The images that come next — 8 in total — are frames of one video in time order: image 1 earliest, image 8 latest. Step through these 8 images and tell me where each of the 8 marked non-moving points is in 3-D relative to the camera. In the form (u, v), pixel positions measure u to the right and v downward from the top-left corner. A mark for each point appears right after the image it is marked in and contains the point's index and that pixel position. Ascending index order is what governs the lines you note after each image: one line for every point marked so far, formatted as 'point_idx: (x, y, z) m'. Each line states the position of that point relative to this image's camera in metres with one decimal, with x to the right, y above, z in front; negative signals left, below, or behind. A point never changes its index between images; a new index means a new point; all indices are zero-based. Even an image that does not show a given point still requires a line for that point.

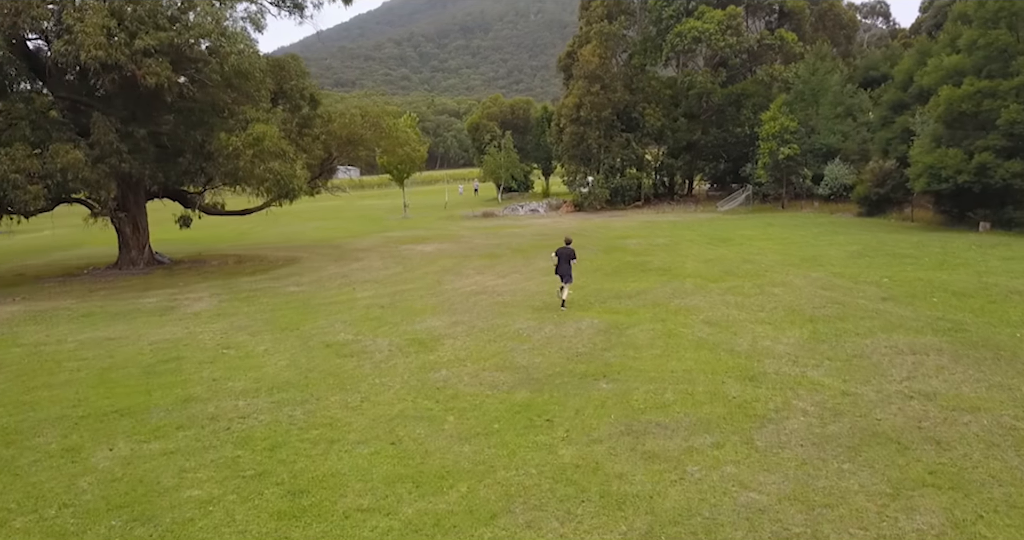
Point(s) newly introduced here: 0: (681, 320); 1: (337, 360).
0: (+2.4, -0.7, +12.2) m
1: (-2.2, -1.1, +10.5) m
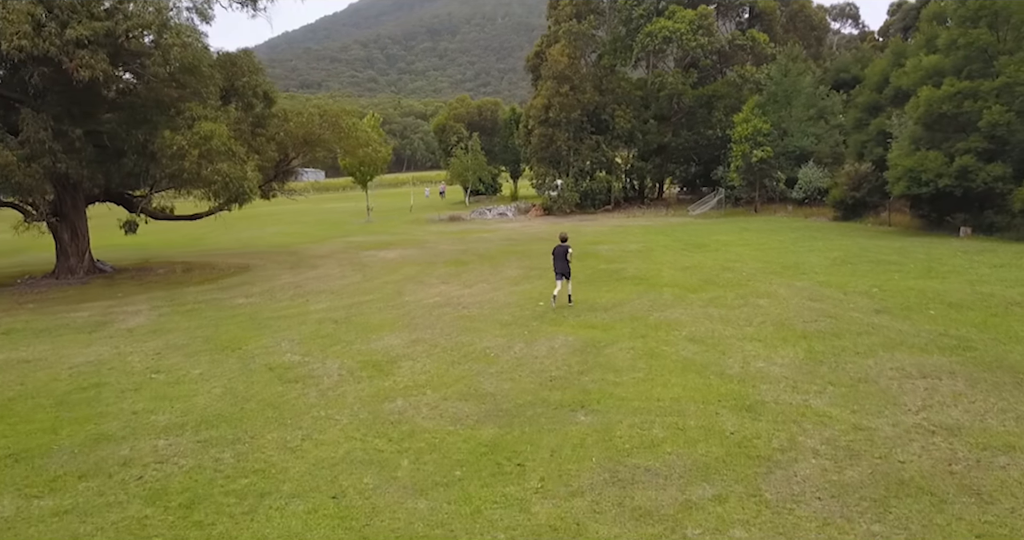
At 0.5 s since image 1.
0: (+2.0, -0.9, +11.2) m
1: (-2.6, -1.3, +9.3) m
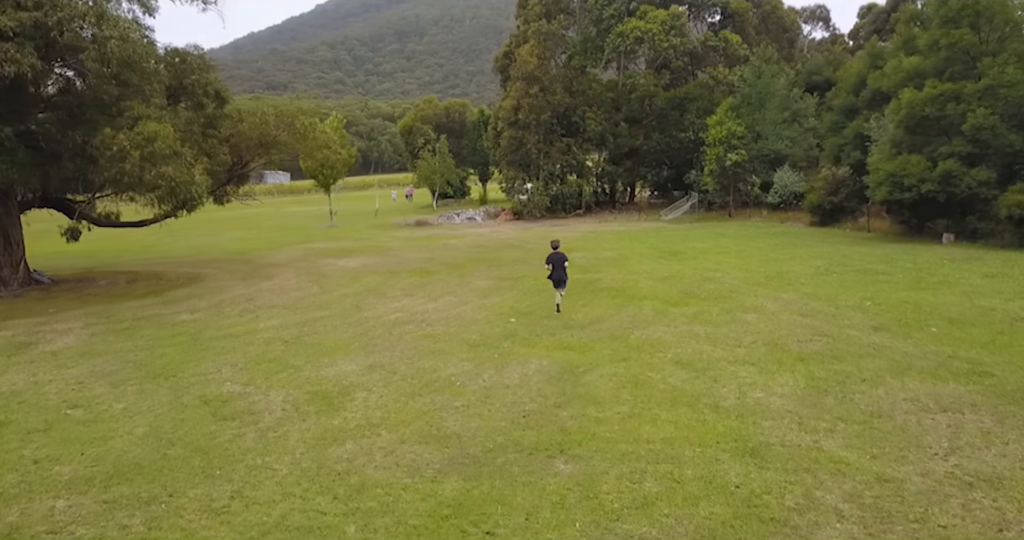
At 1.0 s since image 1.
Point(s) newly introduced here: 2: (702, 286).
0: (+1.6, -1.1, +10.1) m
1: (-2.9, -1.5, +8.0) m
2: (+3.6, -0.3, +15.9) m
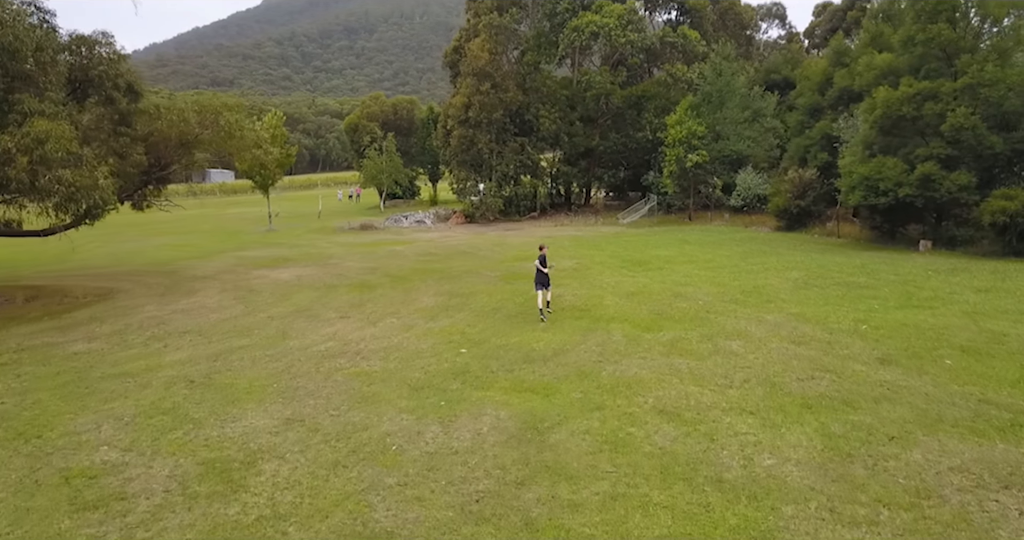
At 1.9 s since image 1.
0: (+1.1, -1.4, +8.4) m
1: (-3.2, -1.8, +6.1) m
2: (+2.7, -0.6, +14.3) m
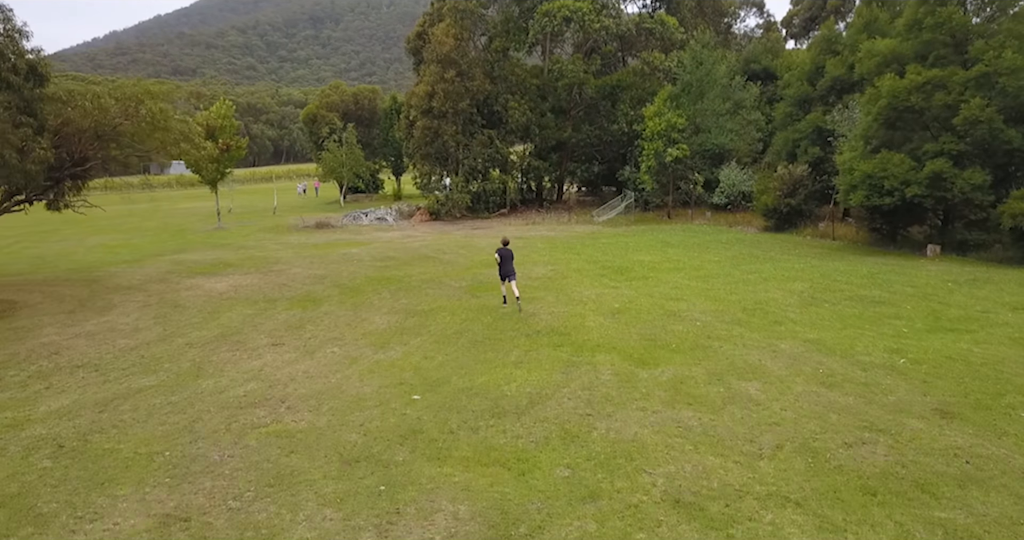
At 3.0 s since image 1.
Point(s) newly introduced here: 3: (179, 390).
0: (+0.8, -1.7, +6.3) m
1: (-3.4, -2.2, +3.8) m
2: (+2.2, -0.8, +12.2) m
3: (-3.8, -1.4, +9.6) m
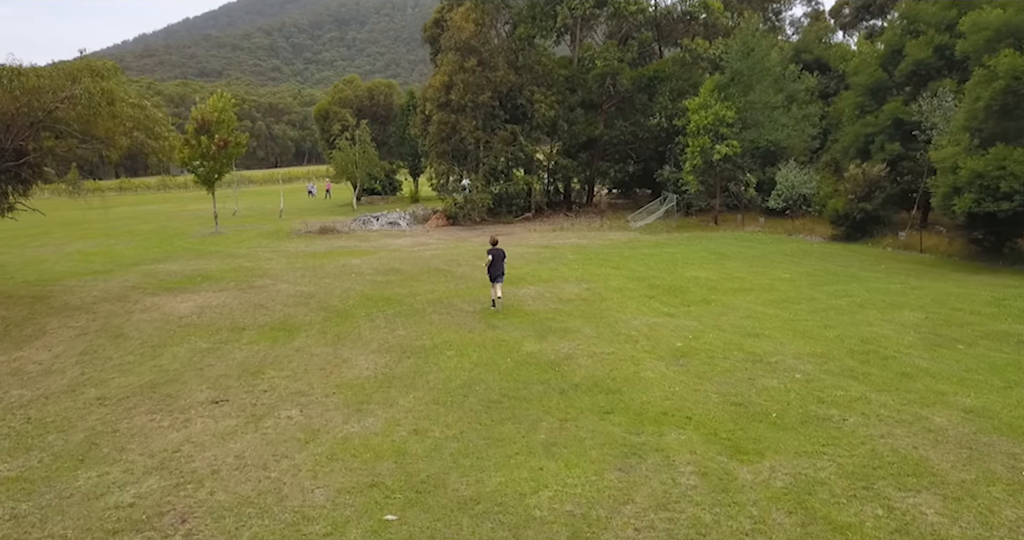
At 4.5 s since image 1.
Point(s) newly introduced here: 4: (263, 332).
0: (+1.0, -2.0, +2.9) m
1: (-3.4, -2.4, +0.5) m
2: (+2.5, -1.1, +8.8) m
3: (-3.6, -1.7, +6.4) m
4: (-3.7, -0.9, +12.4) m
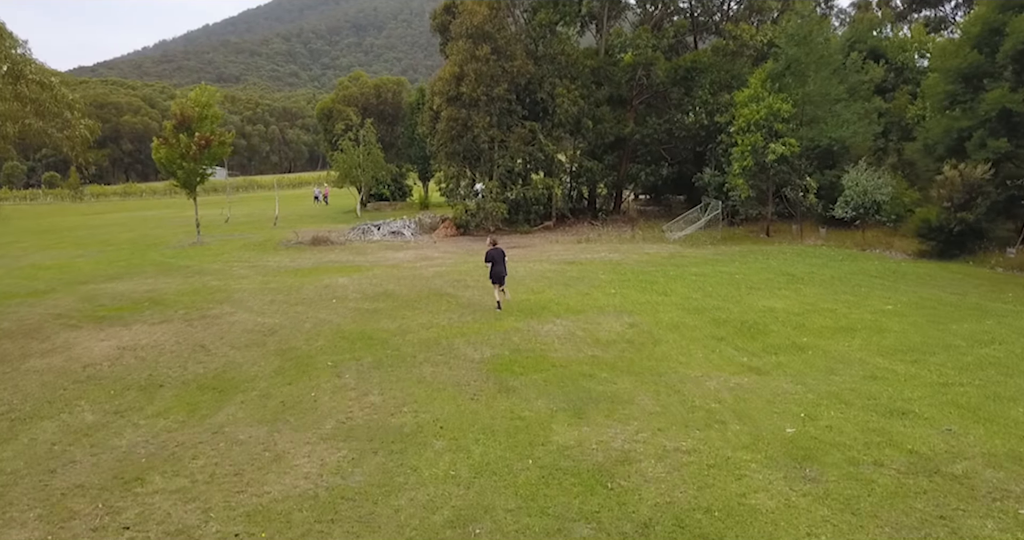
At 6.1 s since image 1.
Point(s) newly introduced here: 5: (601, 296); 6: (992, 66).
0: (+1.0, -2.3, -0.8) m
1: (-3.4, -2.7, -3.1) m
2: (+2.7, -1.5, +5.1) m
3: (-3.4, -2.0, +2.8) m
4: (-3.4, -1.3, +8.9) m
5: (+1.5, -0.4, +14.0) m
6: (+10.4, +4.4, +18.3) m
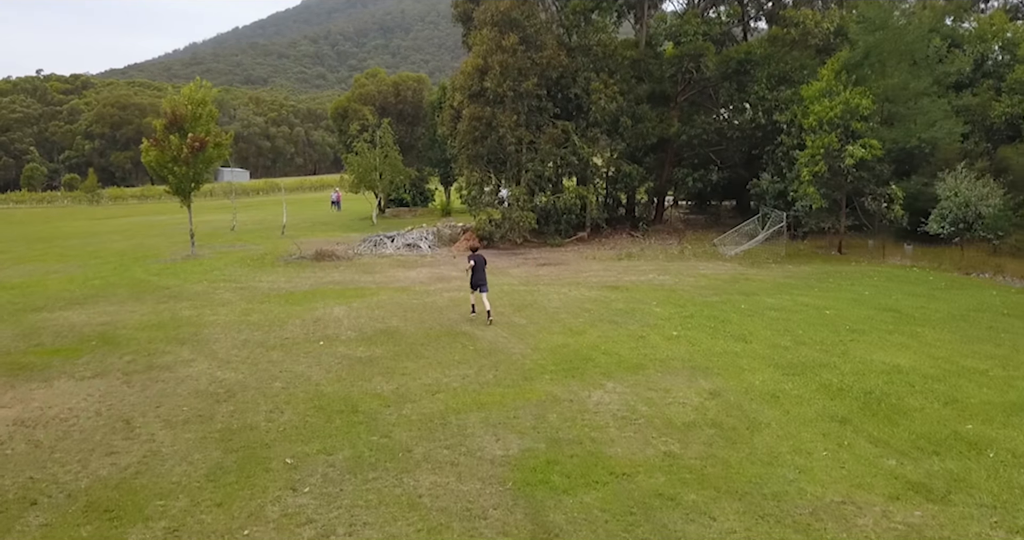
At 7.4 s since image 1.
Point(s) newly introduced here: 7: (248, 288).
0: (+1.0, -2.8, -3.9) m
1: (-3.5, -3.2, -6.1) m
2: (+2.9, -2.0, +1.9) m
3: (-3.4, -2.4, -0.2) m
4: (-3.2, -1.7, +5.9) m
5: (+1.9, -0.9, +10.8) m
6: (+11.0, +3.9, +14.9) m
7: (-5.5, -0.4, +17.6) m
